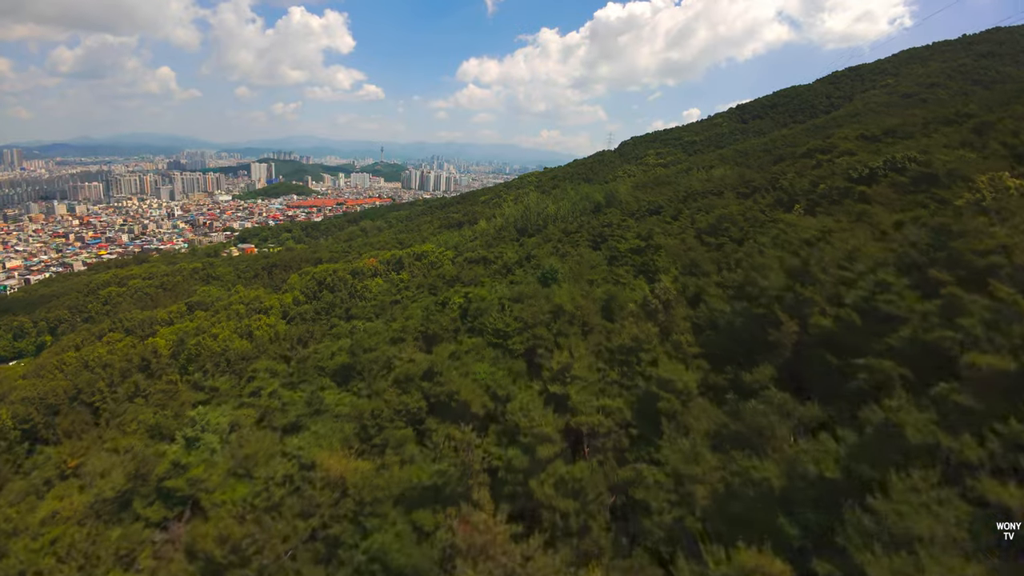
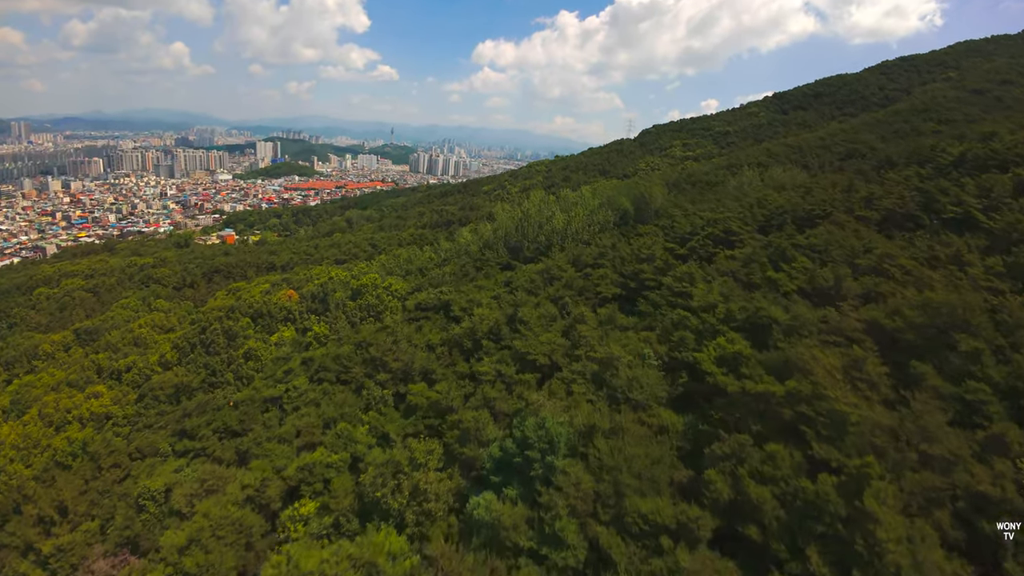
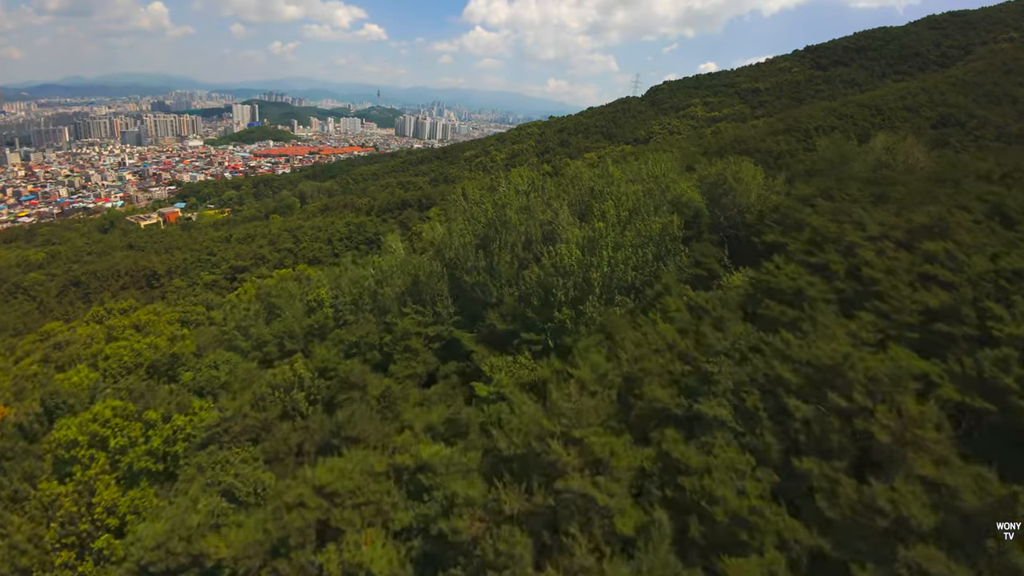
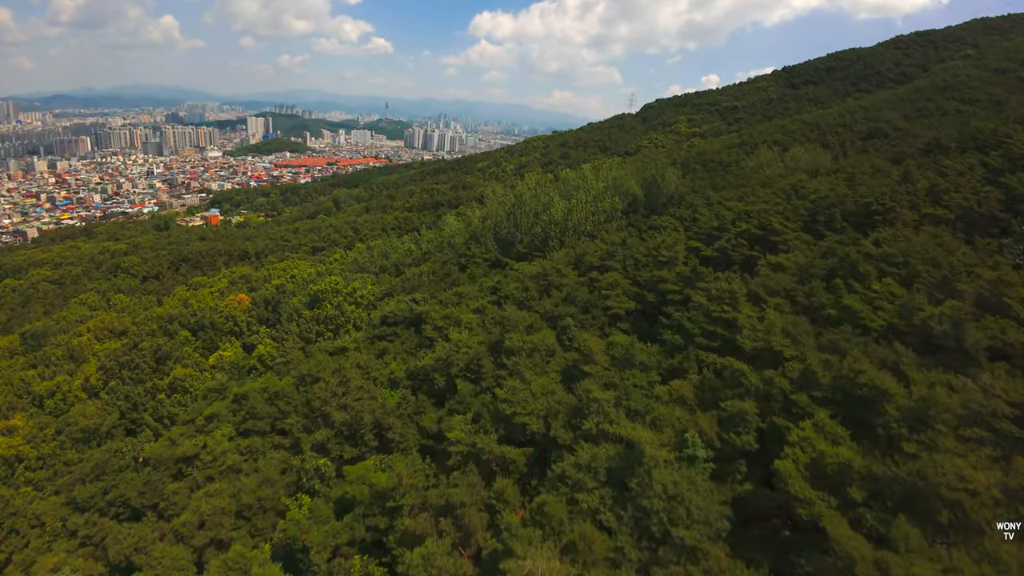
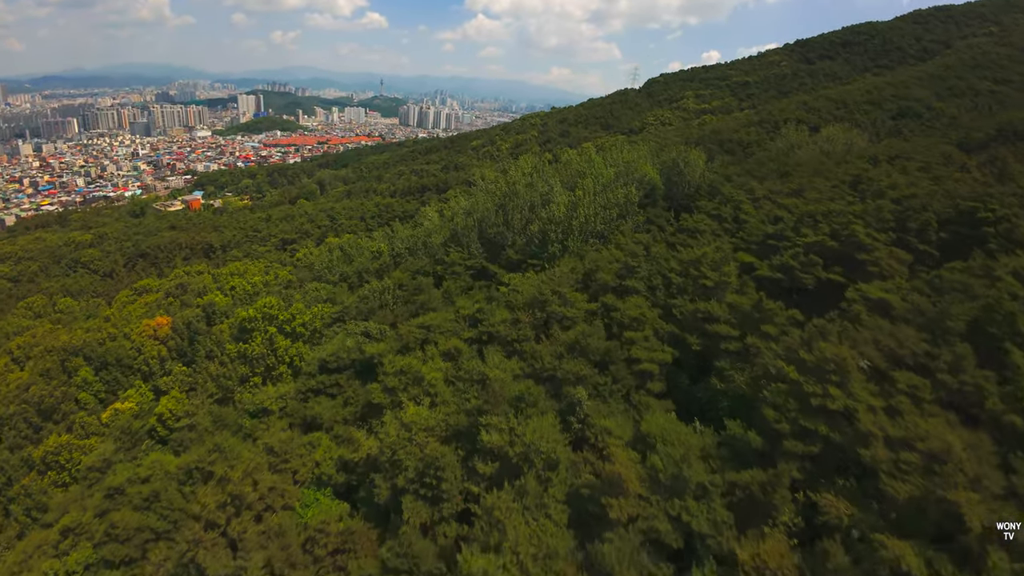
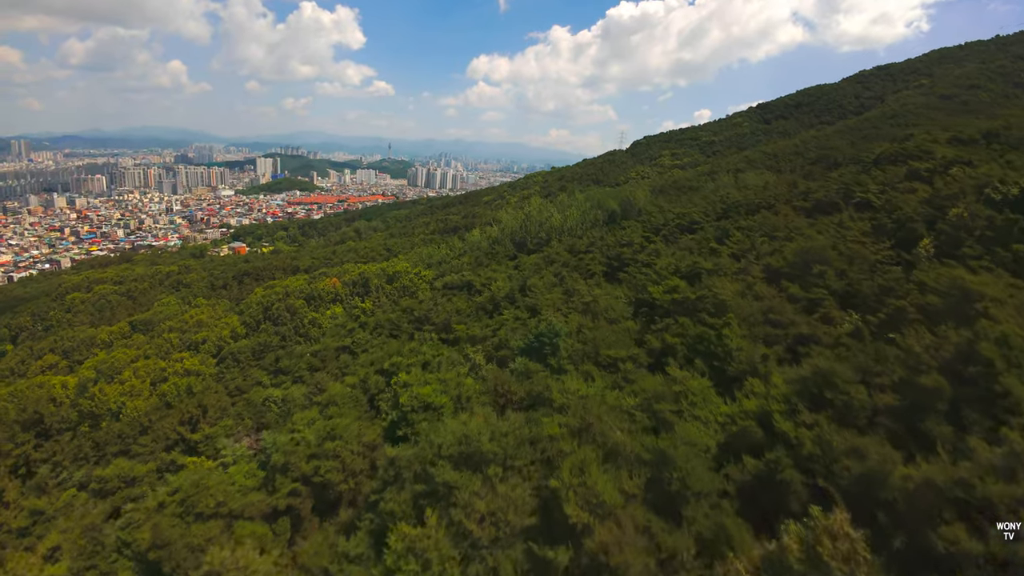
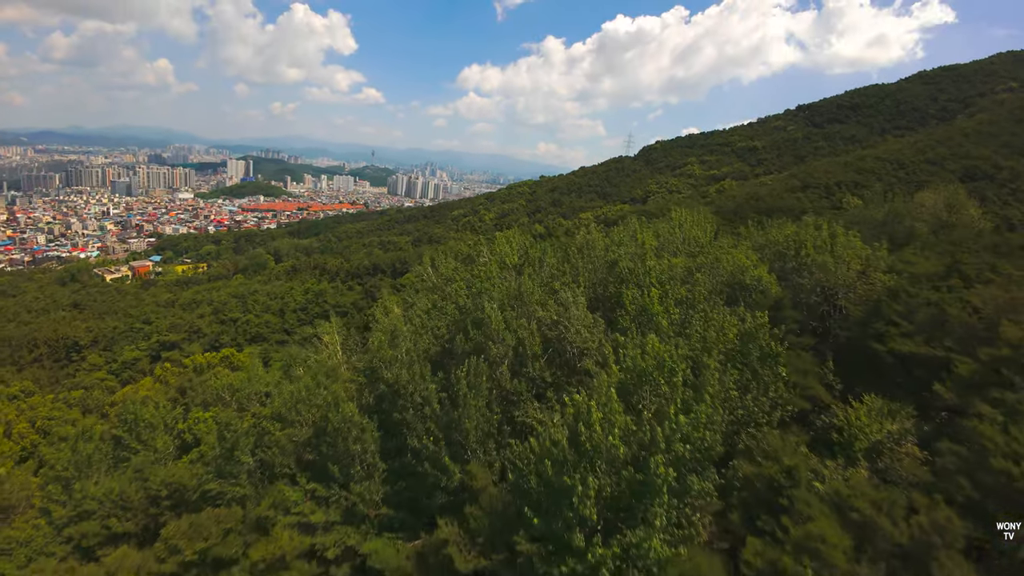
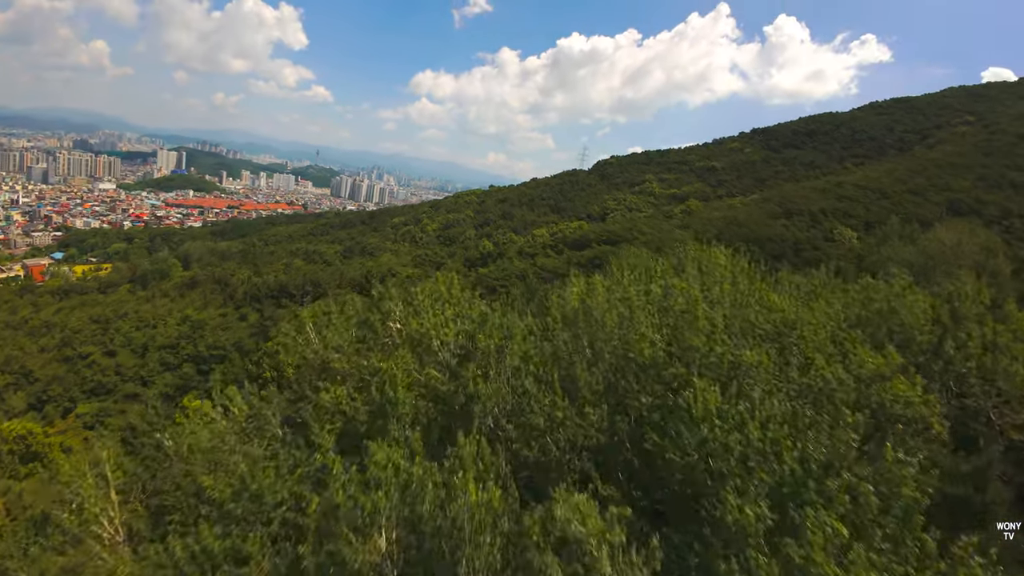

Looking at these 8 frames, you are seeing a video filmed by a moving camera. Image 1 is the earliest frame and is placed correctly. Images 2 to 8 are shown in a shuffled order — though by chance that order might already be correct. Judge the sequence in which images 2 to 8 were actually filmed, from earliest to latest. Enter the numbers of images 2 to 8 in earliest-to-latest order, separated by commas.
6, 2, 4, 5, 3, 7, 8
